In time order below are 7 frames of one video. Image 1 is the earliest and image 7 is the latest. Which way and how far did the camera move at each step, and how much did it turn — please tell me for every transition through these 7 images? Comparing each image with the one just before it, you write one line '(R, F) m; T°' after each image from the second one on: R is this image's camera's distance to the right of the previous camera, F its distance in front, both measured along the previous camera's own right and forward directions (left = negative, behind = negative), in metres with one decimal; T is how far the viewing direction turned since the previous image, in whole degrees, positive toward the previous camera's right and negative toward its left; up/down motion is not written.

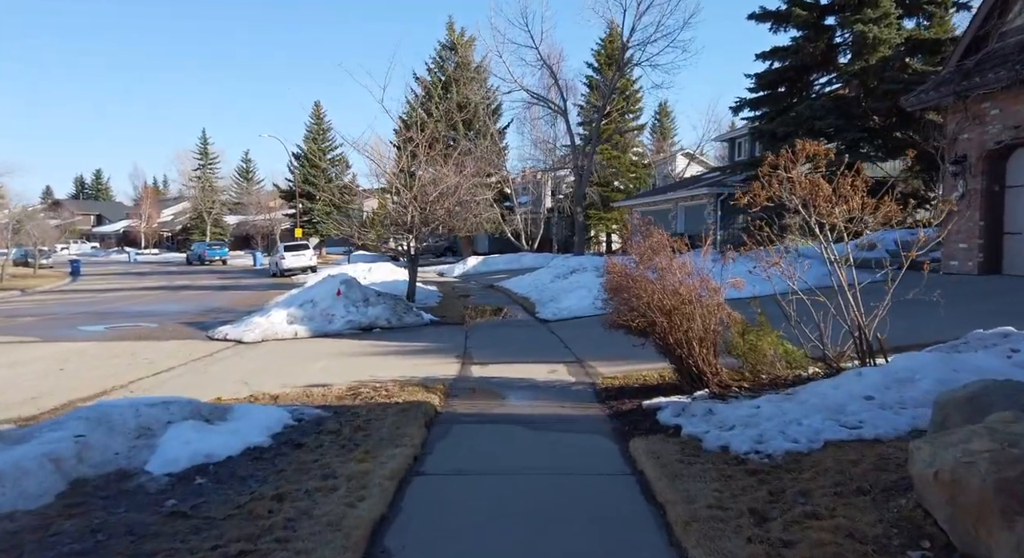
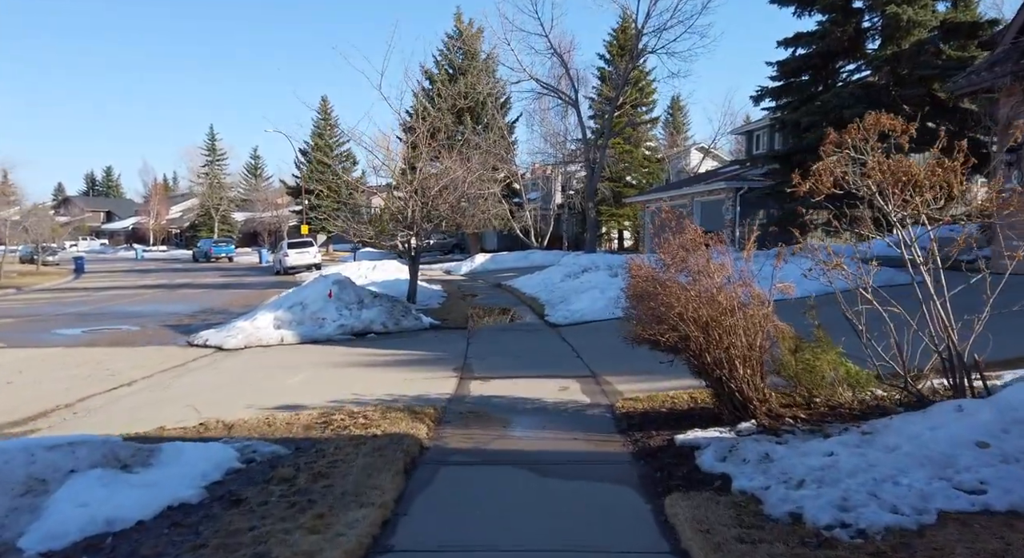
(+0.1, +1.3) m; -1°
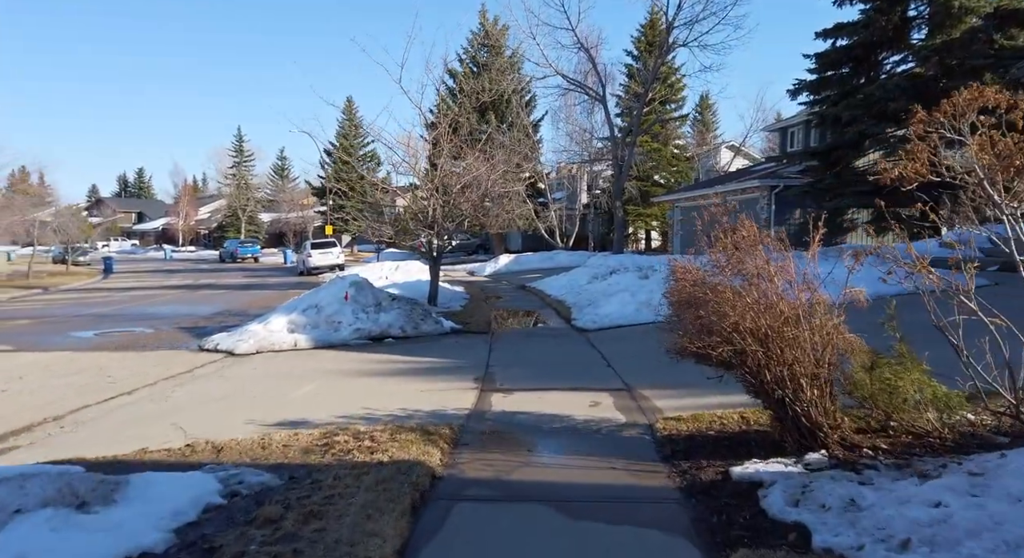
(0.0, +0.8) m; -2°
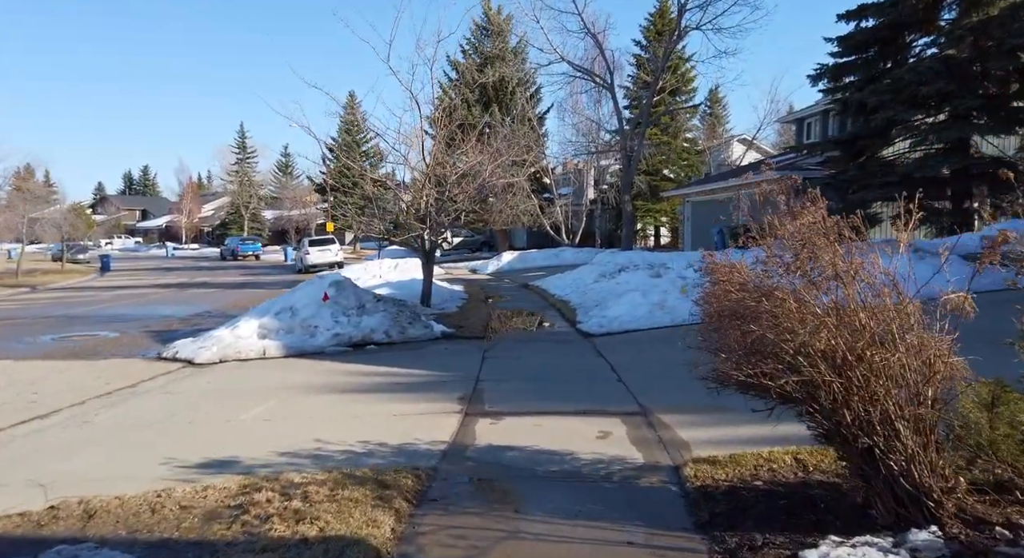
(+0.1, +1.5) m; -1°
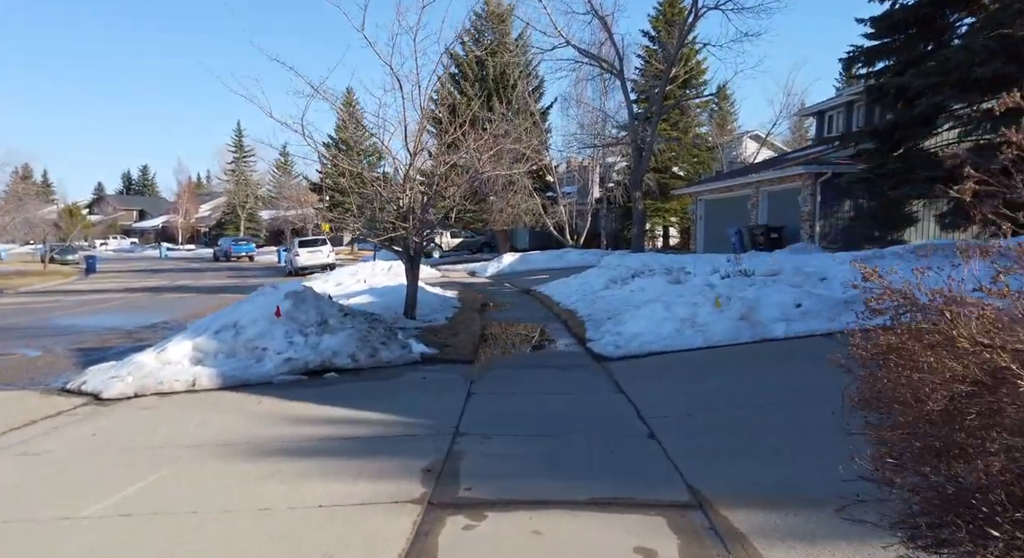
(+0.1, +2.4) m; 0°
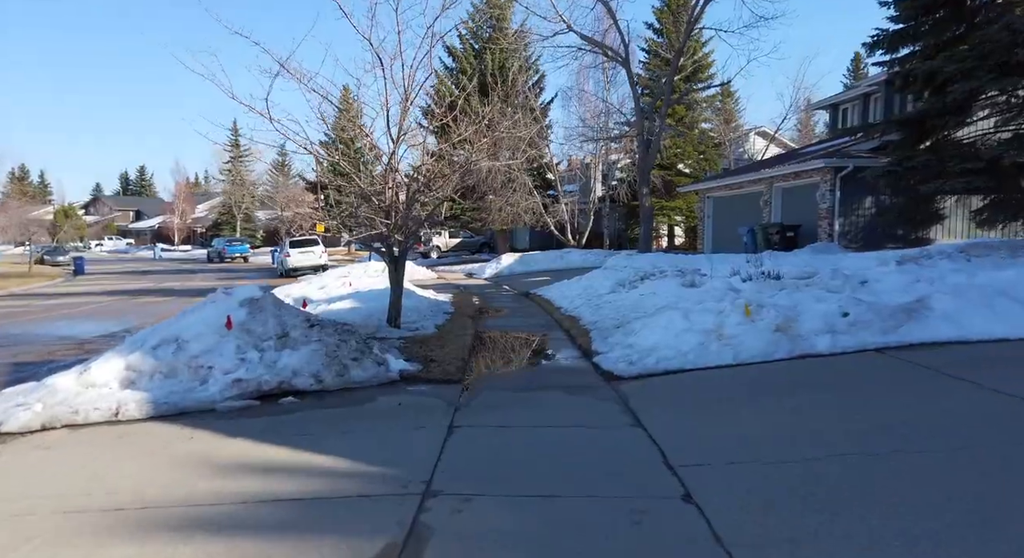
(+0.1, +1.6) m; 0°
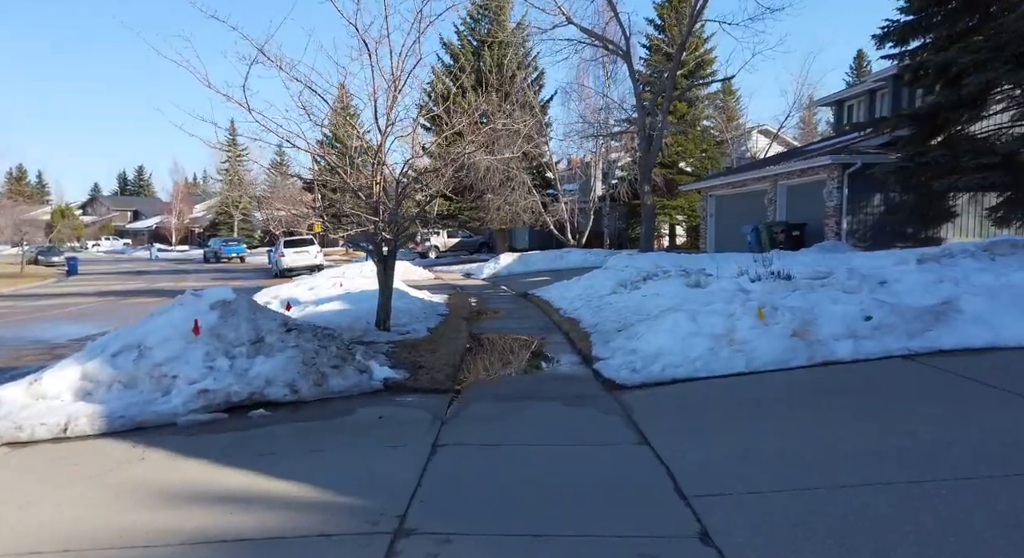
(+0.1, +0.7) m; 0°
